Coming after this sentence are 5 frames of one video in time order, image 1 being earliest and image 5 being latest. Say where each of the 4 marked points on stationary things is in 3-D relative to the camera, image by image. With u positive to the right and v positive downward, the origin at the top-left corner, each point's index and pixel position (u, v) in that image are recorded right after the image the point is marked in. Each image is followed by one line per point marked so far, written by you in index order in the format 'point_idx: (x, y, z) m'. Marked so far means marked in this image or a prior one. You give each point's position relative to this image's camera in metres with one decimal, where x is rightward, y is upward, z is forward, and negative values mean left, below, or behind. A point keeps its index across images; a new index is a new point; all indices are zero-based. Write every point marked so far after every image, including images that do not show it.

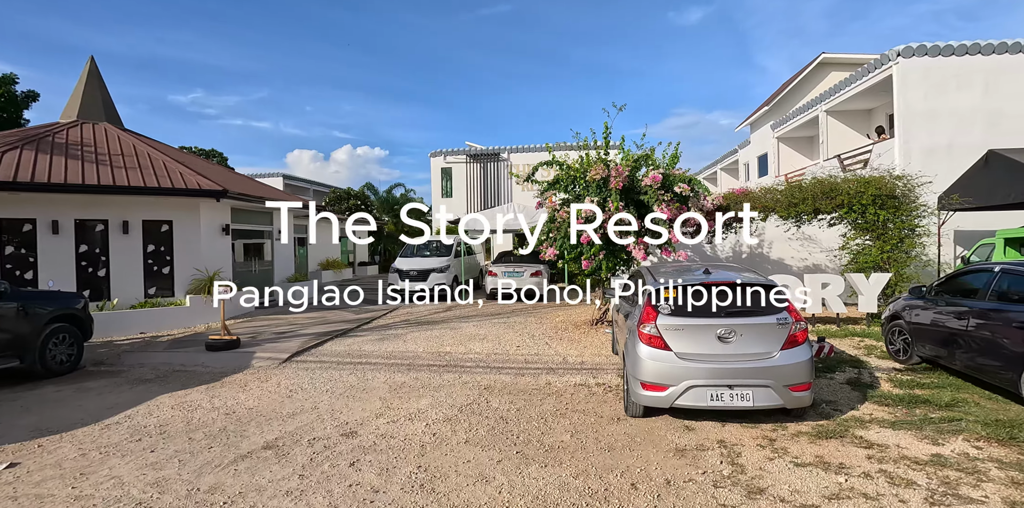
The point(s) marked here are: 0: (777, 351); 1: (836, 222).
0: (+2.2, -0.8, +4.3) m
1: (+5.6, +0.6, +9.0) m
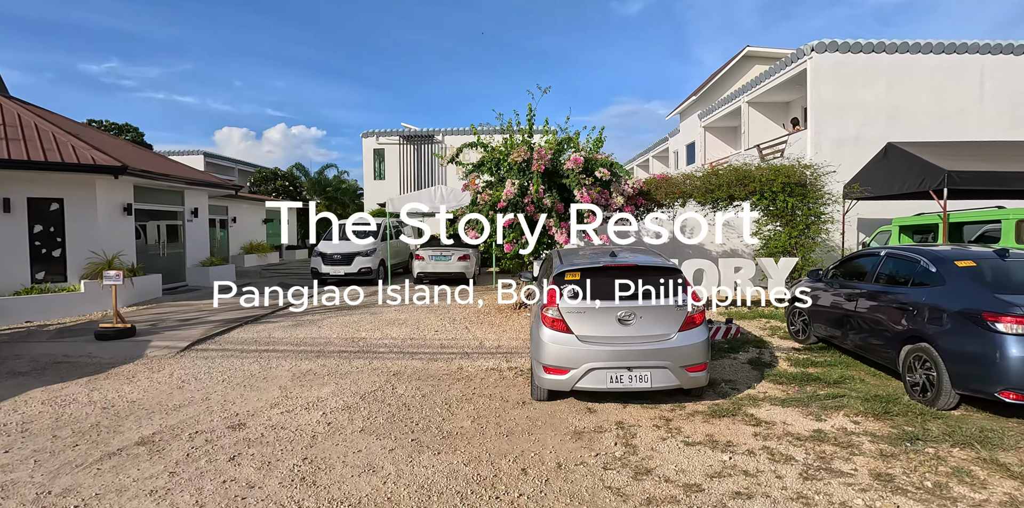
0: (+1.4, -0.7, +4.3) m
1: (+4.2, +0.8, +9.3) m
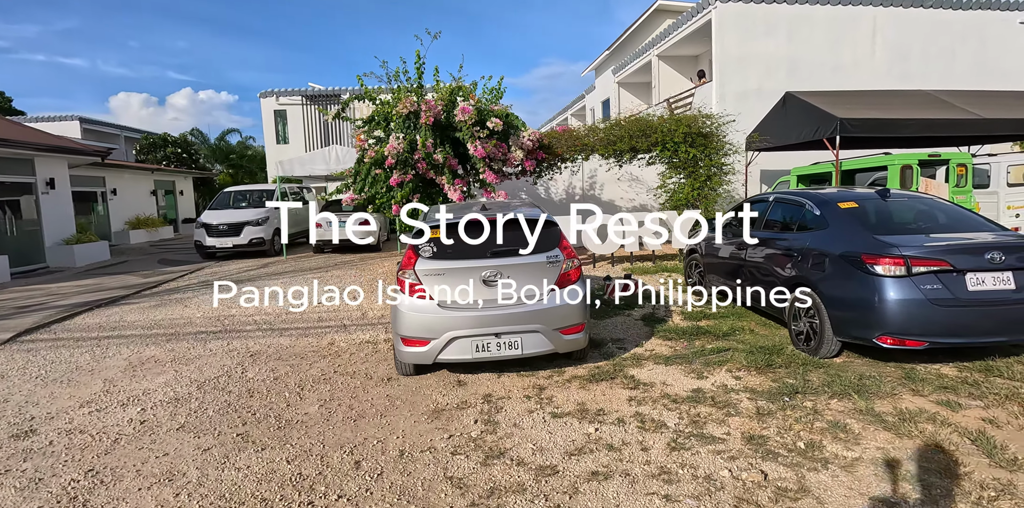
0: (+0.3, -0.3, +3.9) m
1: (+2.5, +1.6, +9.0) m
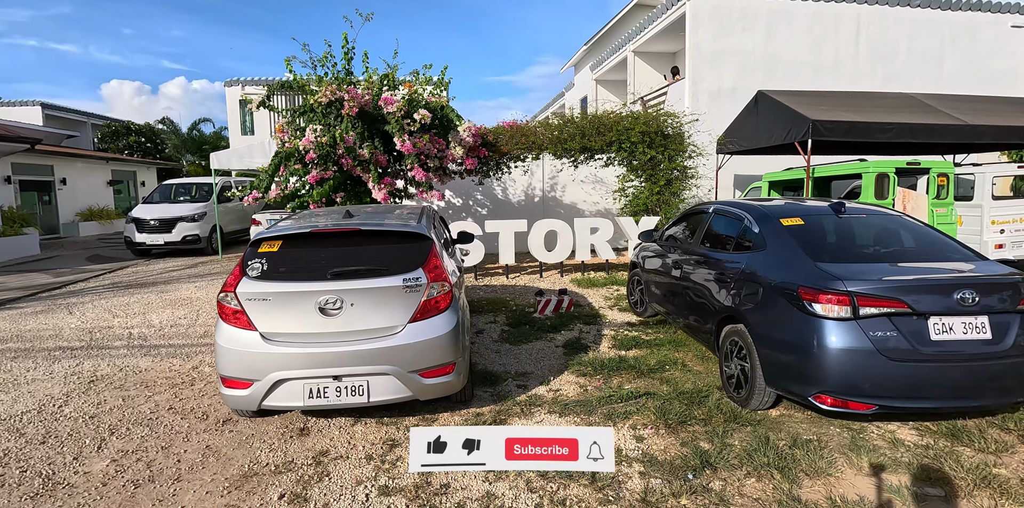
0: (-0.6, -0.4, +3.1) m
1: (+1.6, +1.5, +8.2) m
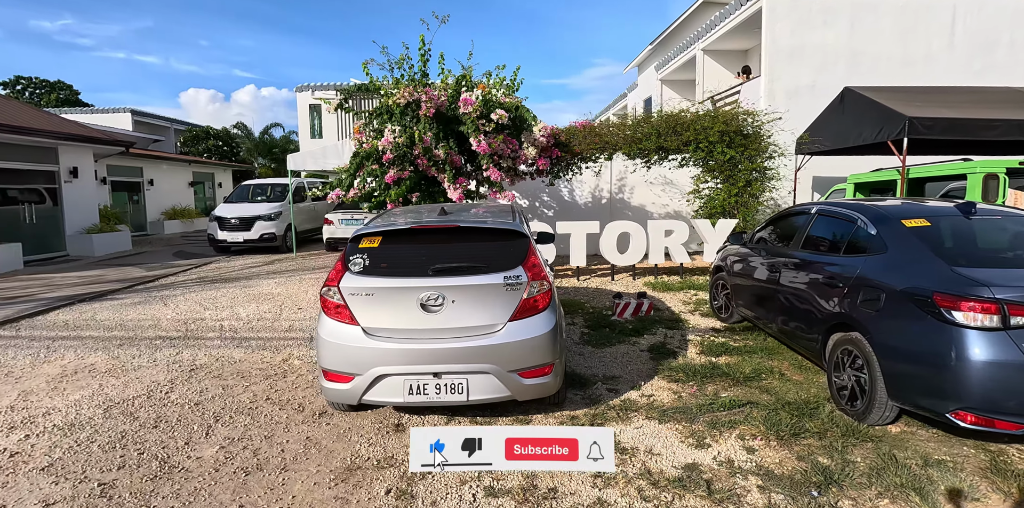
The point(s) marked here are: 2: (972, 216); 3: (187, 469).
0: (0.0, -0.4, +3.0) m
1: (+2.7, +1.4, +7.9) m
2: (+3.1, +0.3, +3.5) m
3: (-1.8, -1.2, +2.9) m
